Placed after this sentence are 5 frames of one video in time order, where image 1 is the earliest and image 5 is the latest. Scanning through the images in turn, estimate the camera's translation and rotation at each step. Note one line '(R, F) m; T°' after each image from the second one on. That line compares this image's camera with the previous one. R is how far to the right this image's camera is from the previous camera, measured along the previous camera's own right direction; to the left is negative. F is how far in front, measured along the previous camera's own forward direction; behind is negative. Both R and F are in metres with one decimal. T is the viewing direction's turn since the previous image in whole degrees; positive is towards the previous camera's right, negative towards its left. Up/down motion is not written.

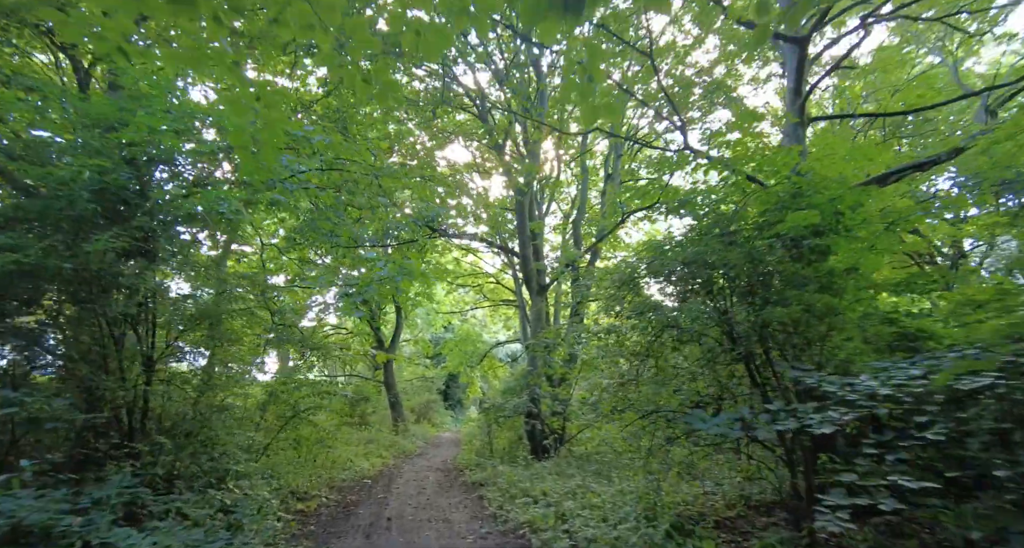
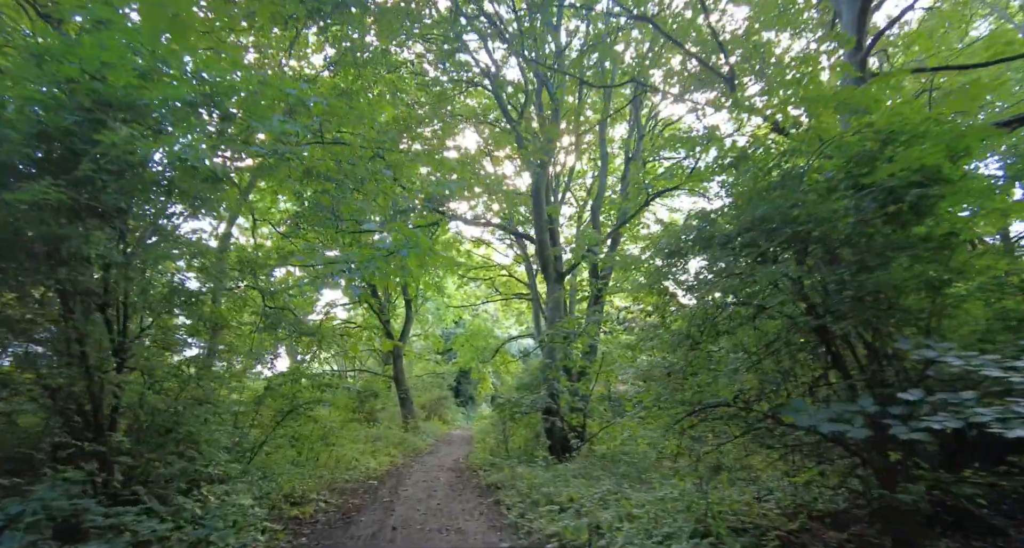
(-0.1, +0.8) m; -1°
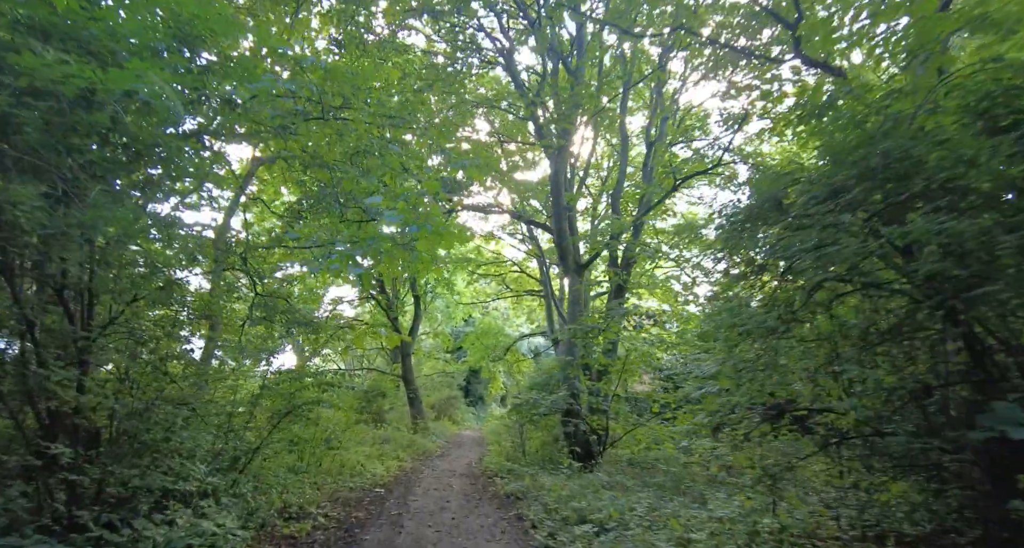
(-0.2, +0.7) m; -1°
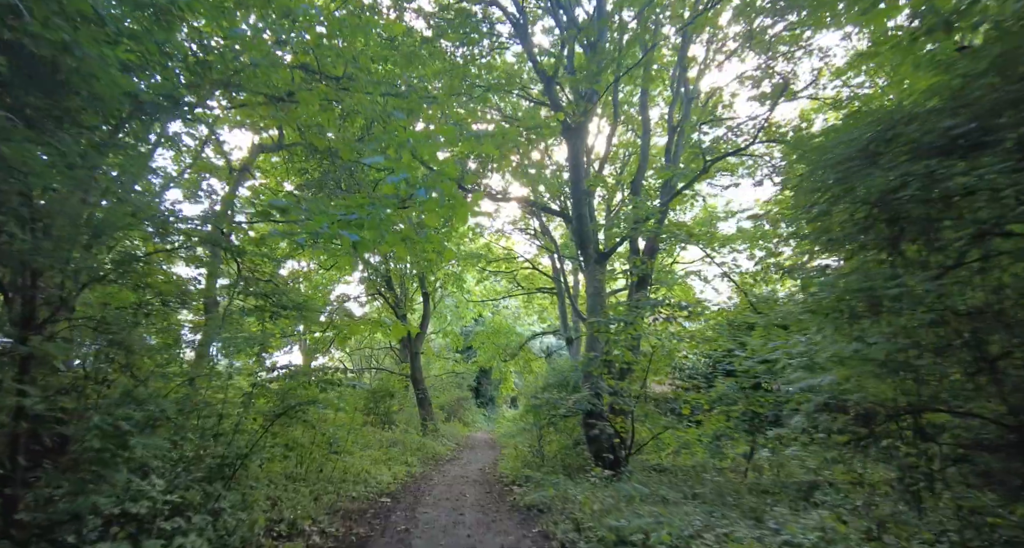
(-0.1, +0.7) m; -1°
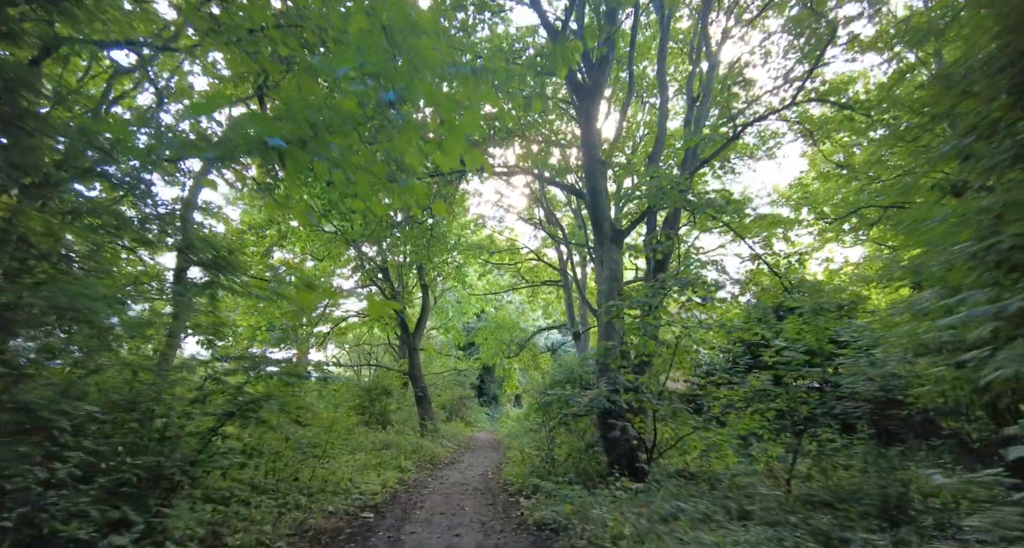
(0.0, +1.1) m; 0°
